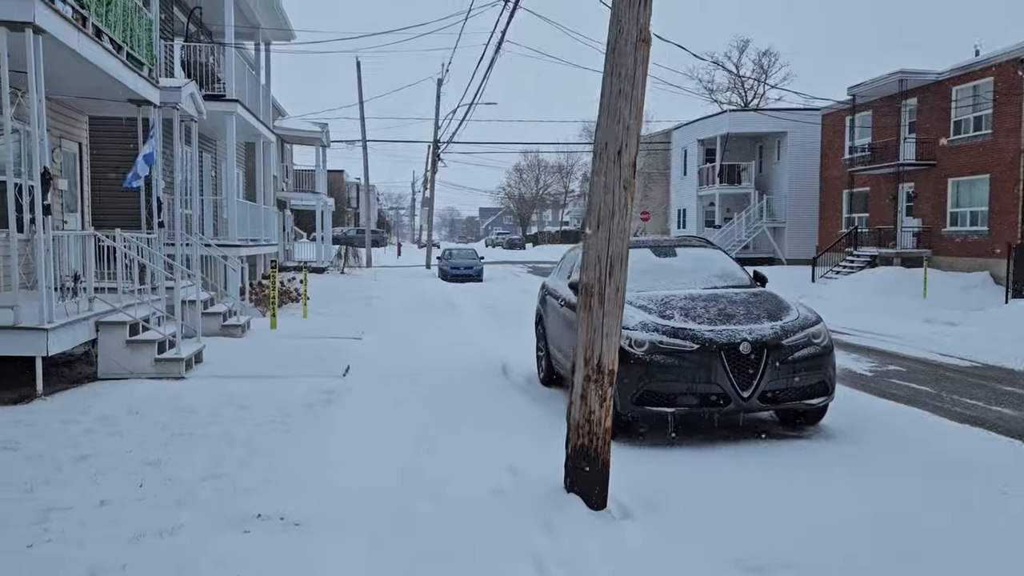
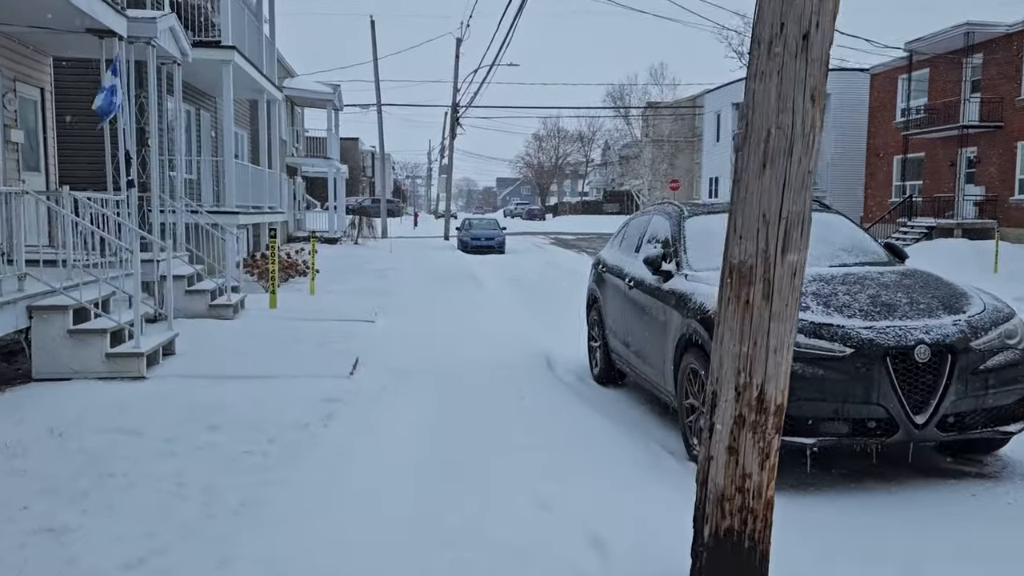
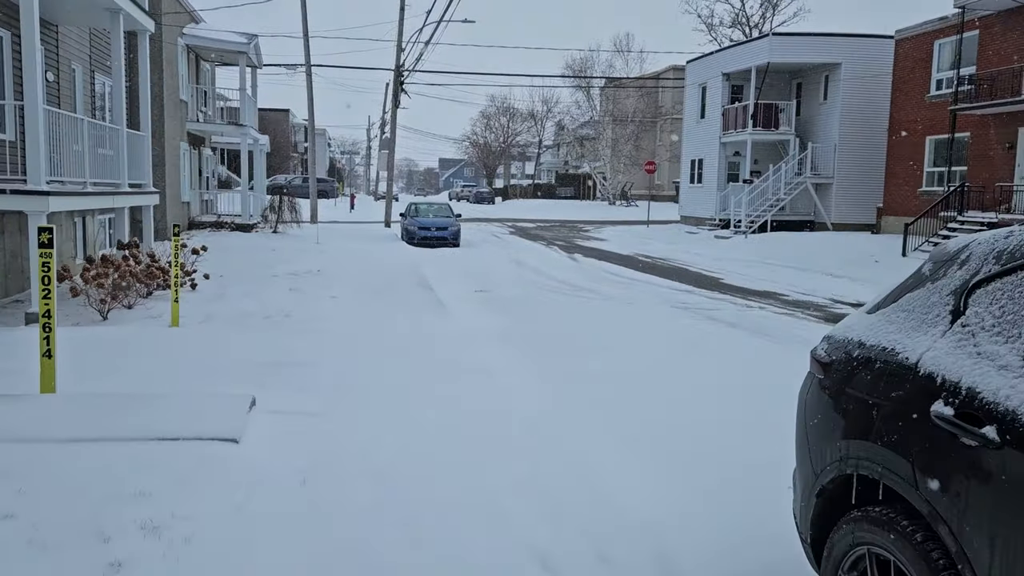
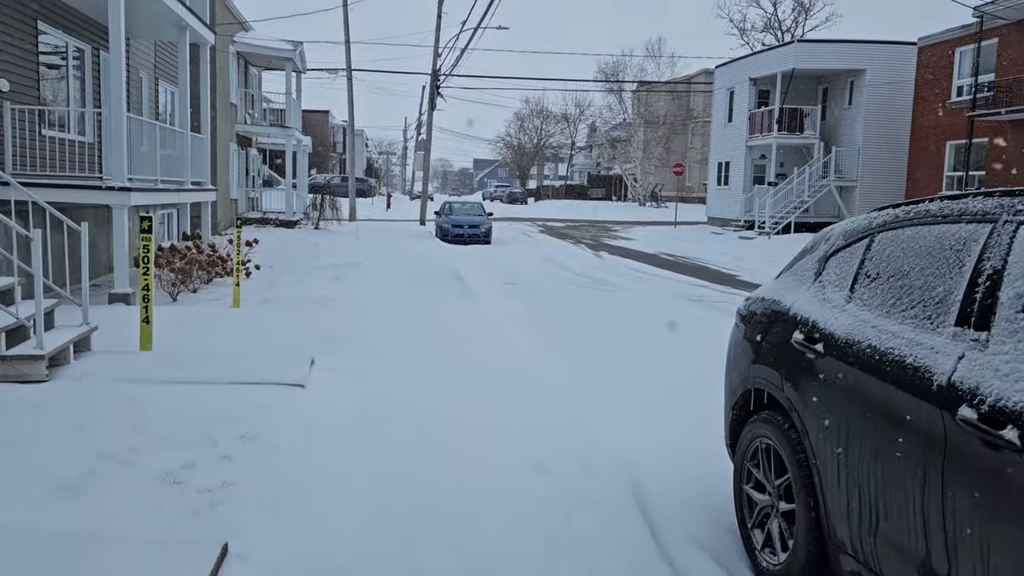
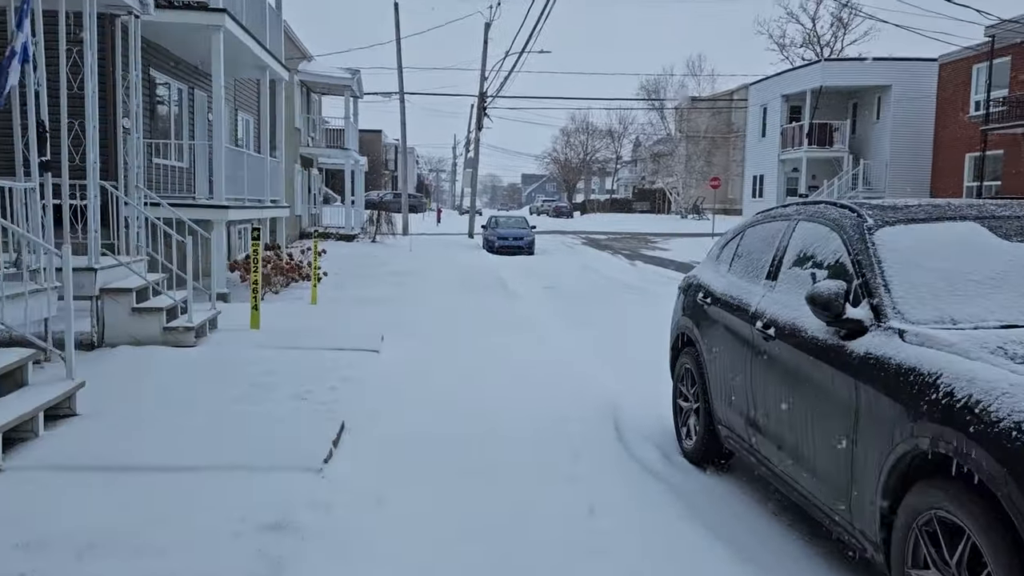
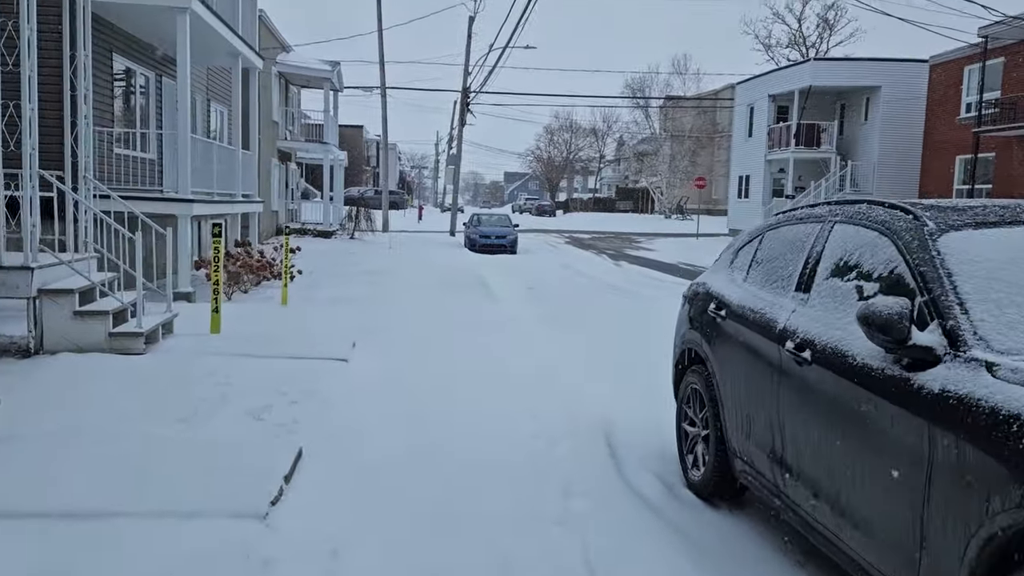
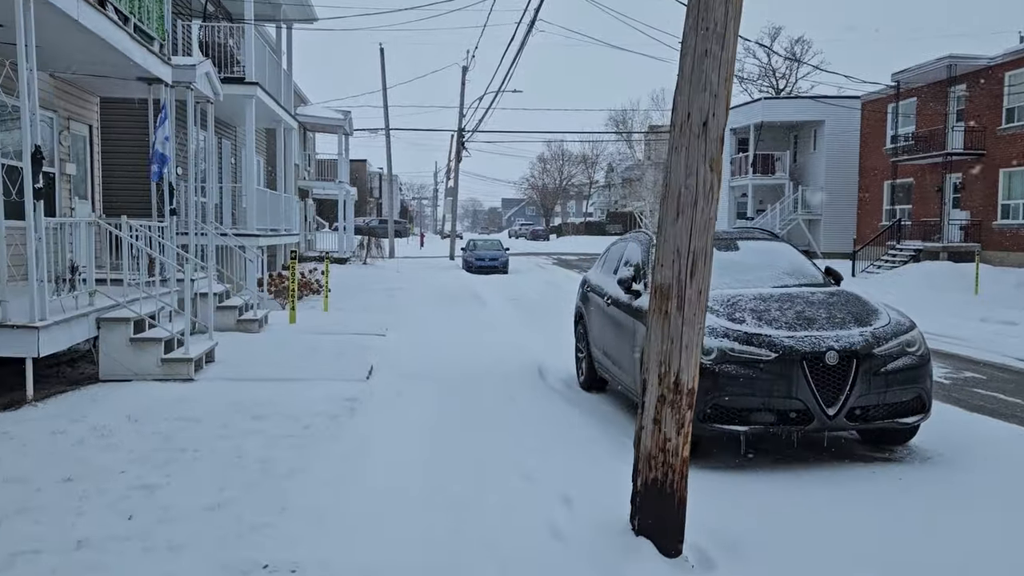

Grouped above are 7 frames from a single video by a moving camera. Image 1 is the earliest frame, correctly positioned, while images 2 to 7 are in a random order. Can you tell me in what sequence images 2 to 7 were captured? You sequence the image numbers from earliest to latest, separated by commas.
7, 2, 5, 6, 4, 3
